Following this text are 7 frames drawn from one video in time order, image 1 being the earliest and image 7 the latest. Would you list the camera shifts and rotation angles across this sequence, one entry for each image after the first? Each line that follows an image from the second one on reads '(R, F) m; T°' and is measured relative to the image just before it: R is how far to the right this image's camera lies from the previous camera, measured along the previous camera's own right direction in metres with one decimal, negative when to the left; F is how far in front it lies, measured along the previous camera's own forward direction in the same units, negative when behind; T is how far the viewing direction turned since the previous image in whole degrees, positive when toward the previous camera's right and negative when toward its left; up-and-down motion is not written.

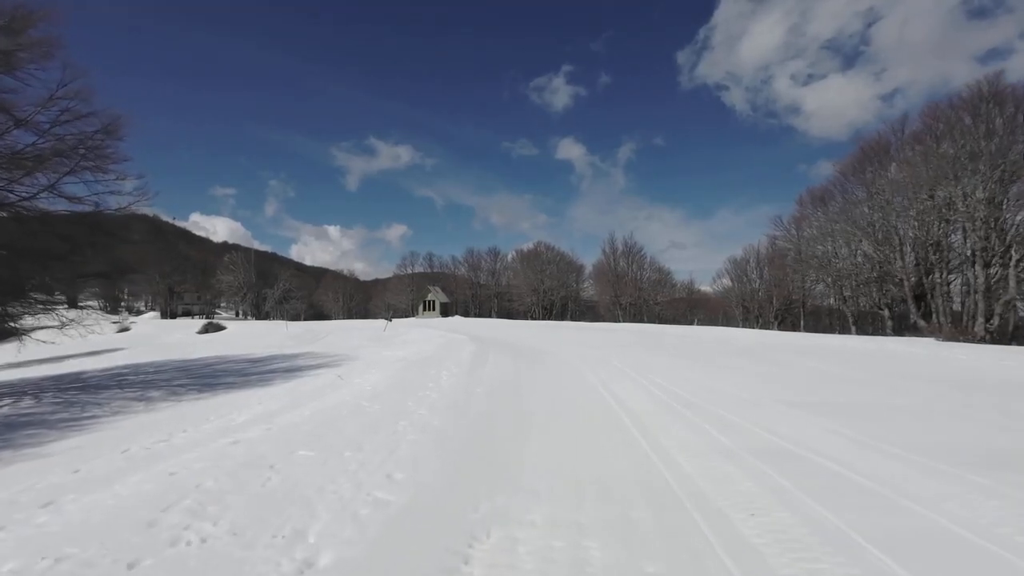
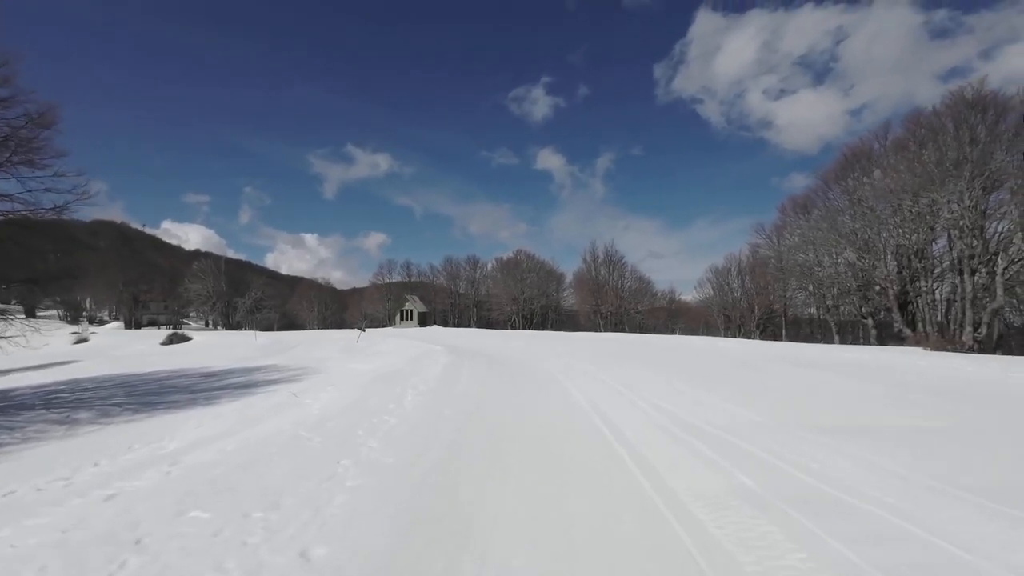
(+0.1, +1.0) m; +2°
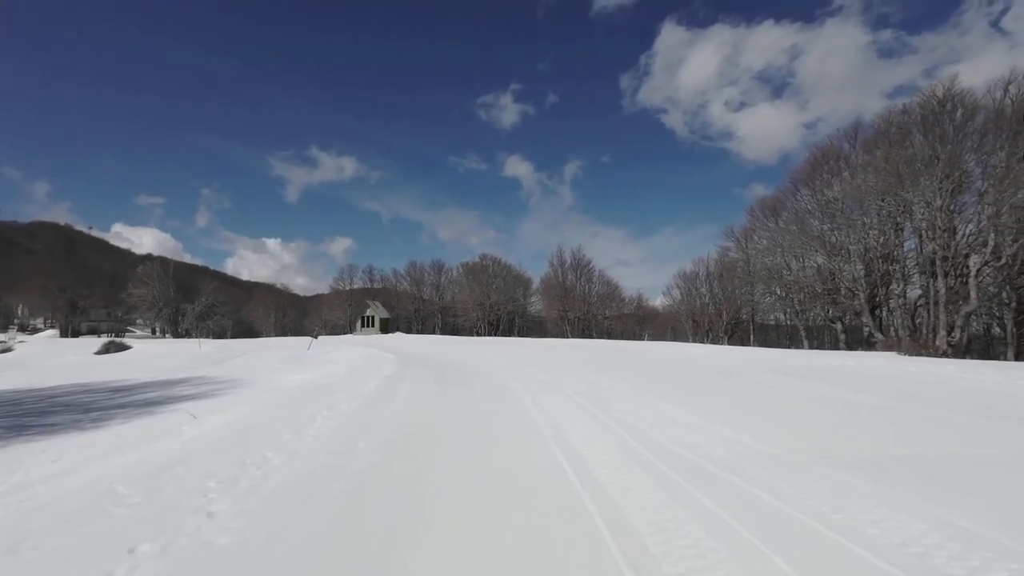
(+0.3, +1.6) m; +4°
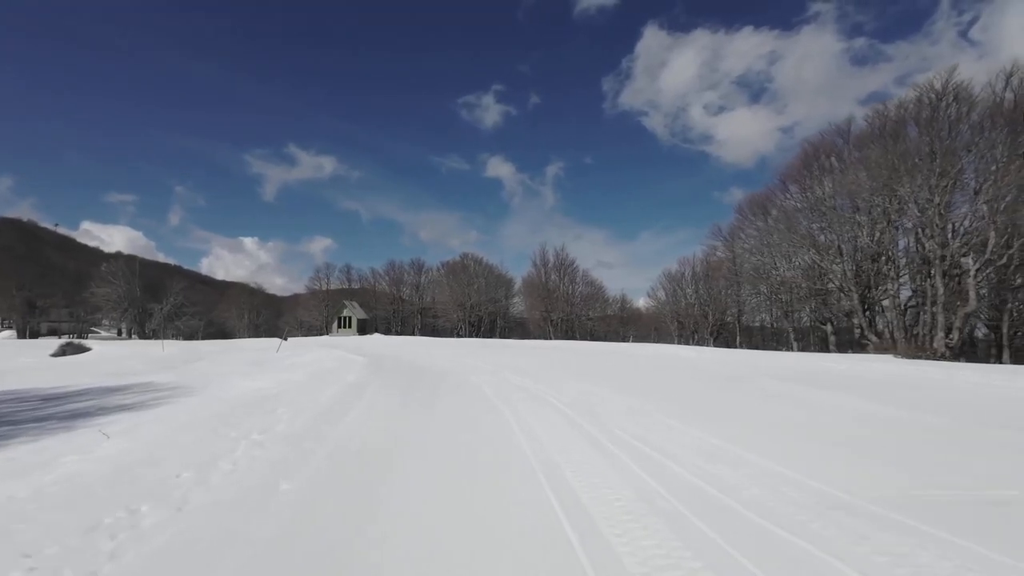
(0.0, +1.2) m; +2°
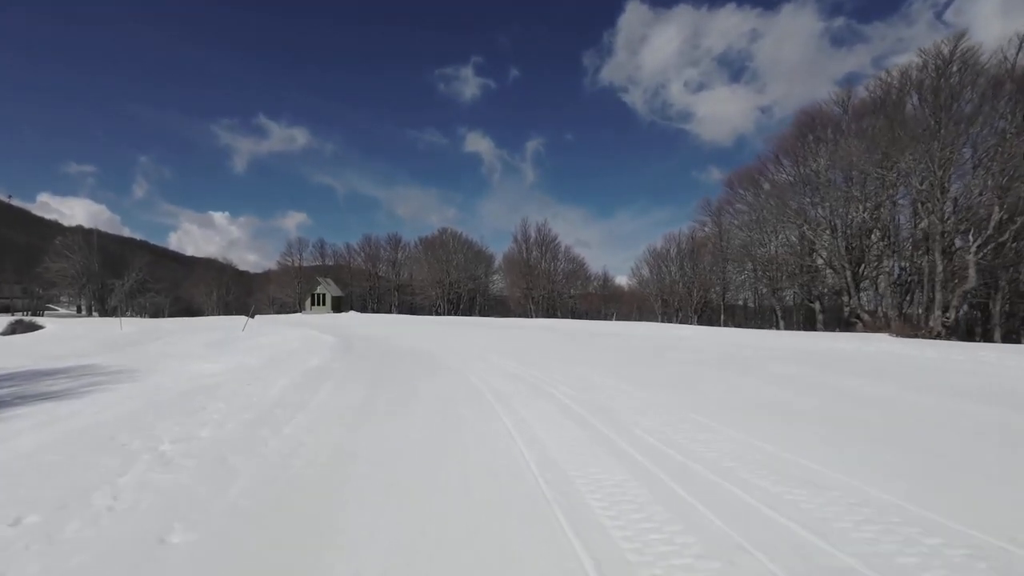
(-0.2, +1.2) m; +3°
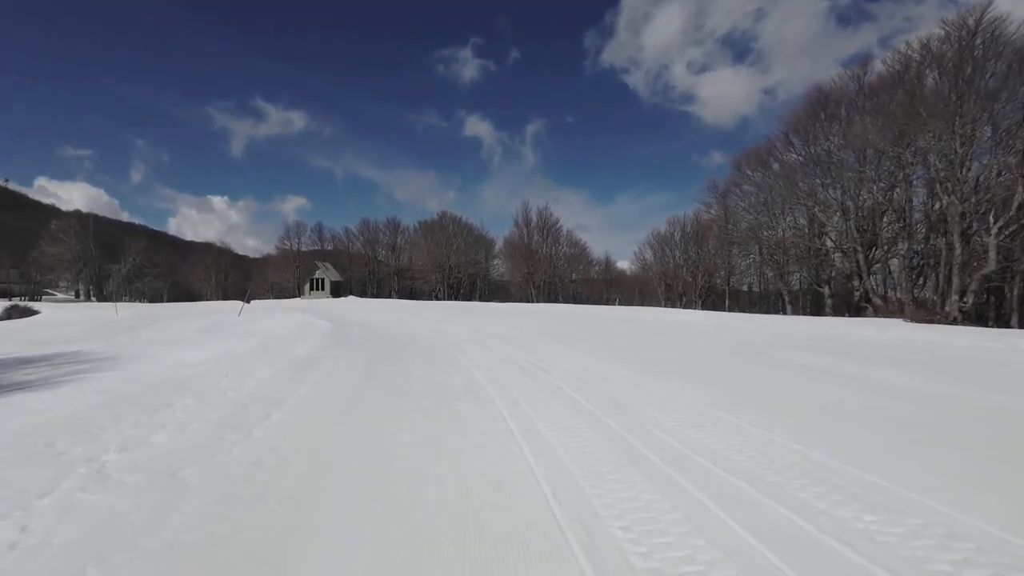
(0.0, +0.6) m; 0°
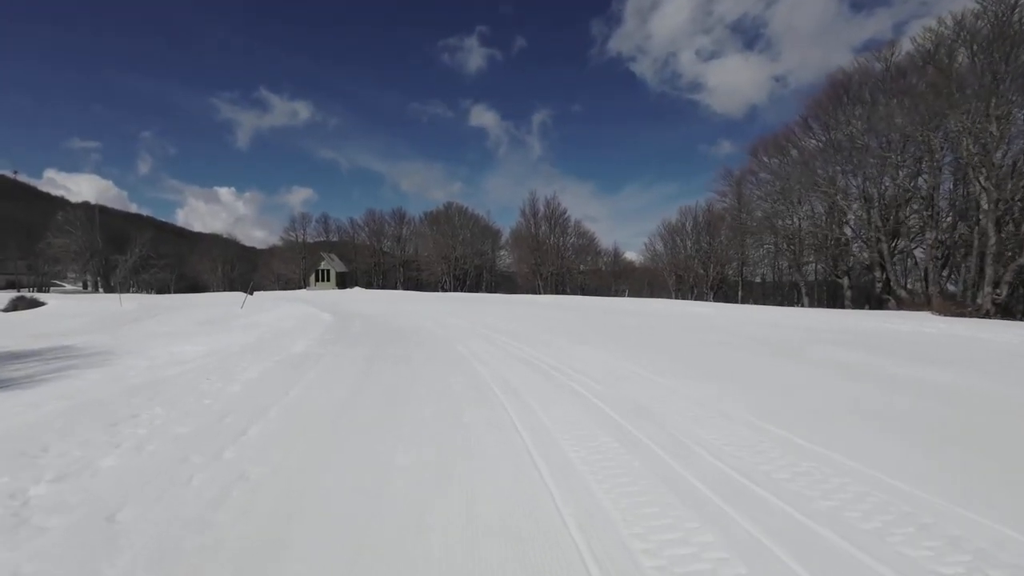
(-0.1, +0.6) m; -1°
